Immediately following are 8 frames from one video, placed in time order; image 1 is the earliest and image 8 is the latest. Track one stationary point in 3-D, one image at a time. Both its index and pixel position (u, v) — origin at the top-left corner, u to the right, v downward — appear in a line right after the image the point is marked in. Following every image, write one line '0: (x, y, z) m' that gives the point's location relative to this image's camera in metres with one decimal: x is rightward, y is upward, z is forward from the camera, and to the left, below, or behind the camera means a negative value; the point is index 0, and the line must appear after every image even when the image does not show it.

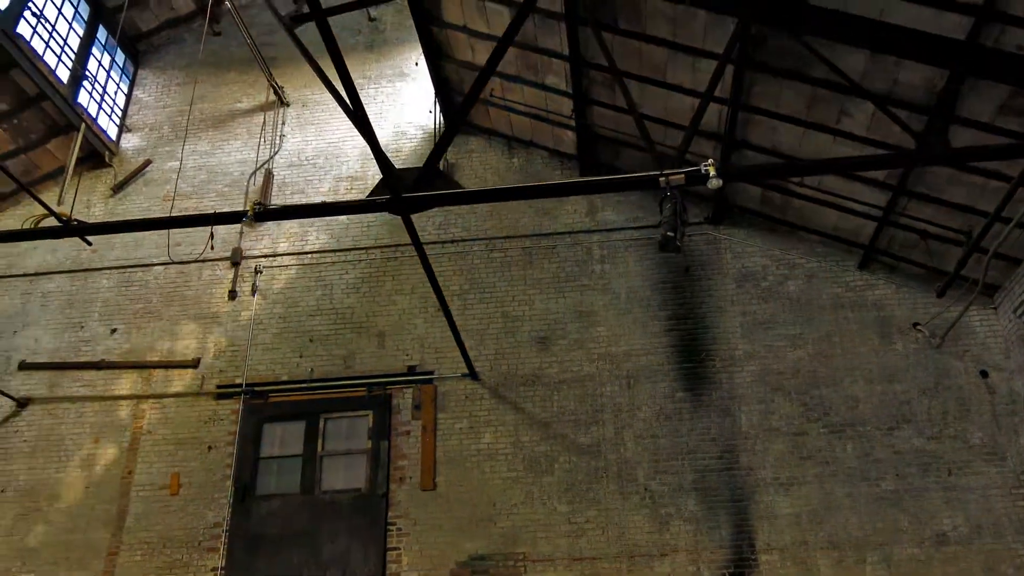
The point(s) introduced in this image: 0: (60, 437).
0: (-8.0, -2.6, +9.3) m
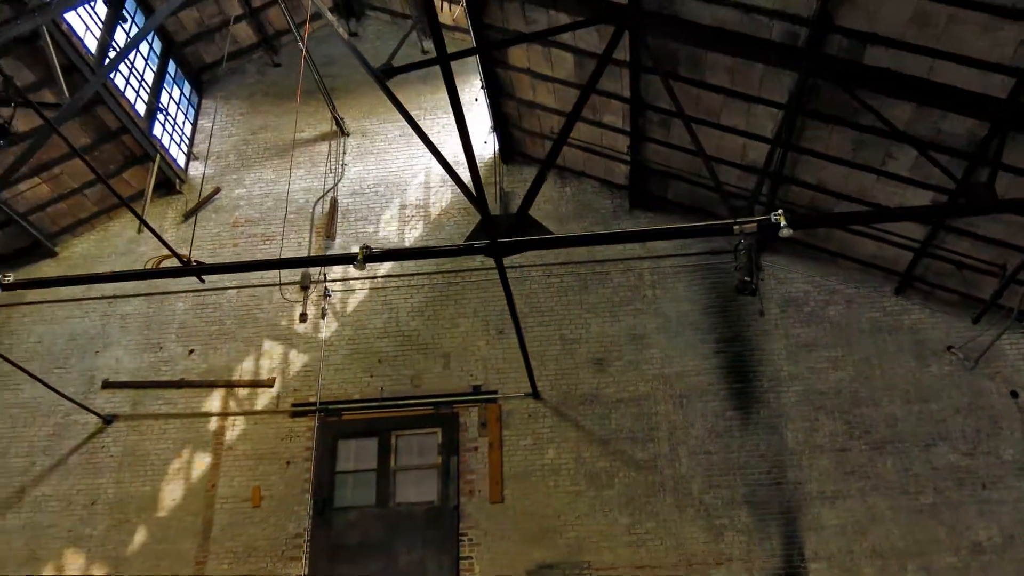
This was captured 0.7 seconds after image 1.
0: (-6.9, -3.1, +9.9) m
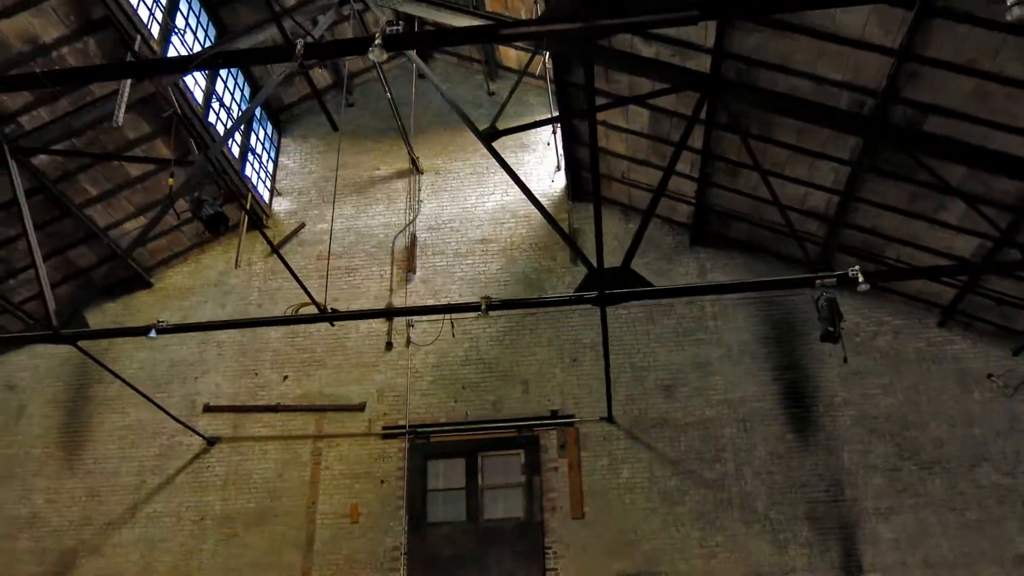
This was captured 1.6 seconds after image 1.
0: (-5.4, -3.8, +10.7) m
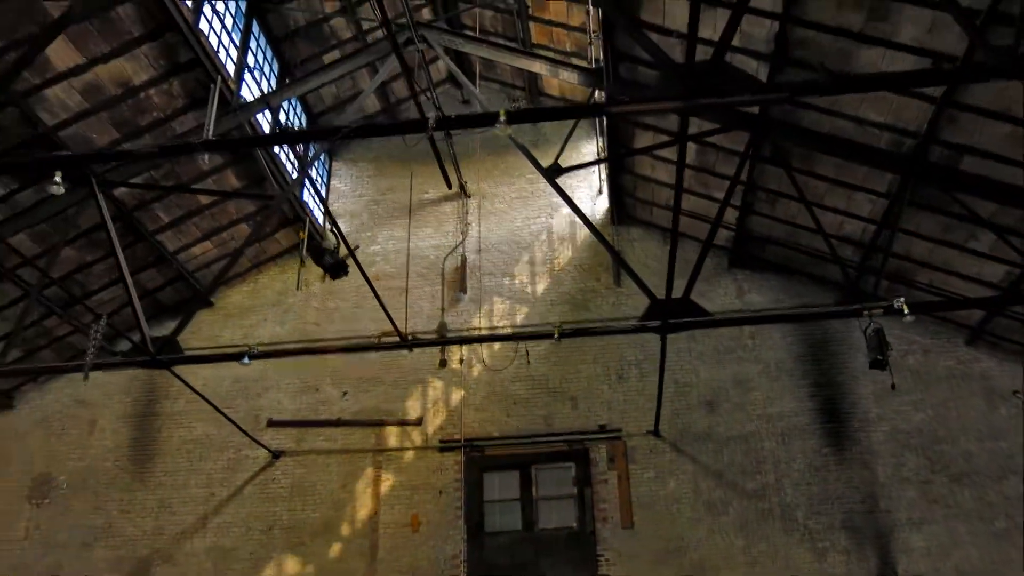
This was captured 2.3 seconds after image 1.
0: (-4.3, -4.2, +11.3) m
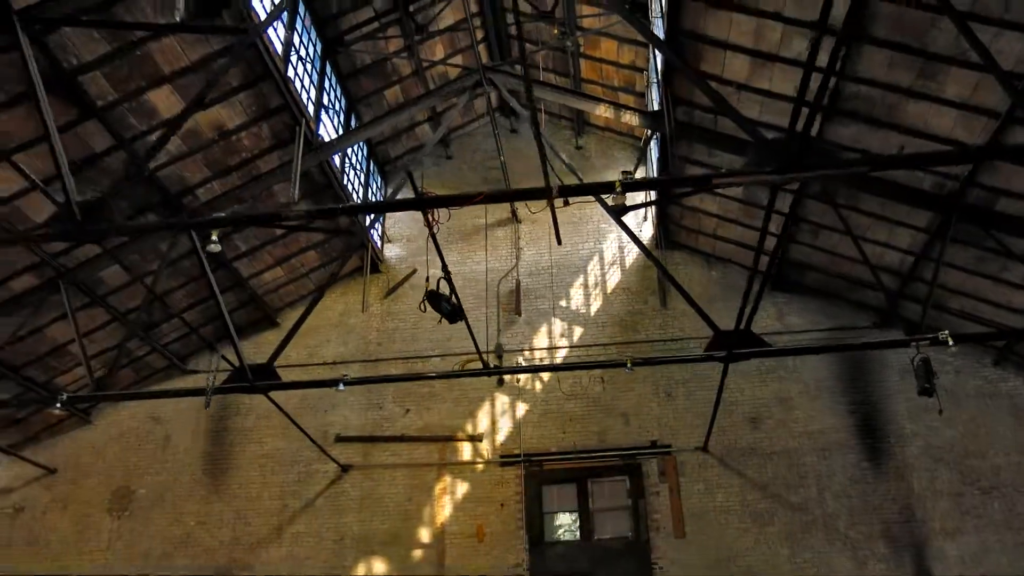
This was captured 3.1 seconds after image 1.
0: (-3.1, -4.8, +12.0) m
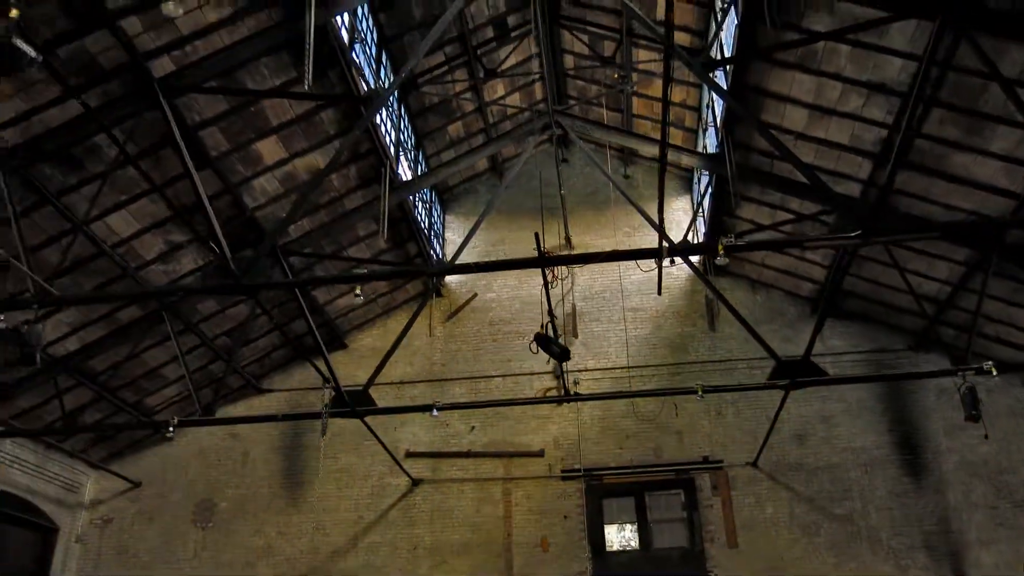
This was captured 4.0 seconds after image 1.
0: (-1.5, -5.4, +12.9) m
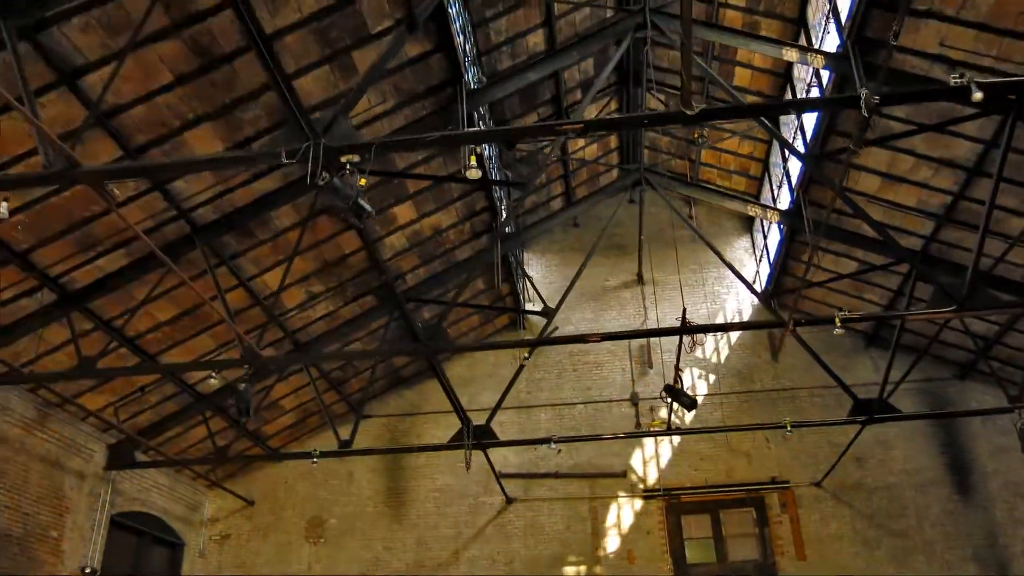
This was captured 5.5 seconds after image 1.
0: (+0.8, -6.4, +14.2) m
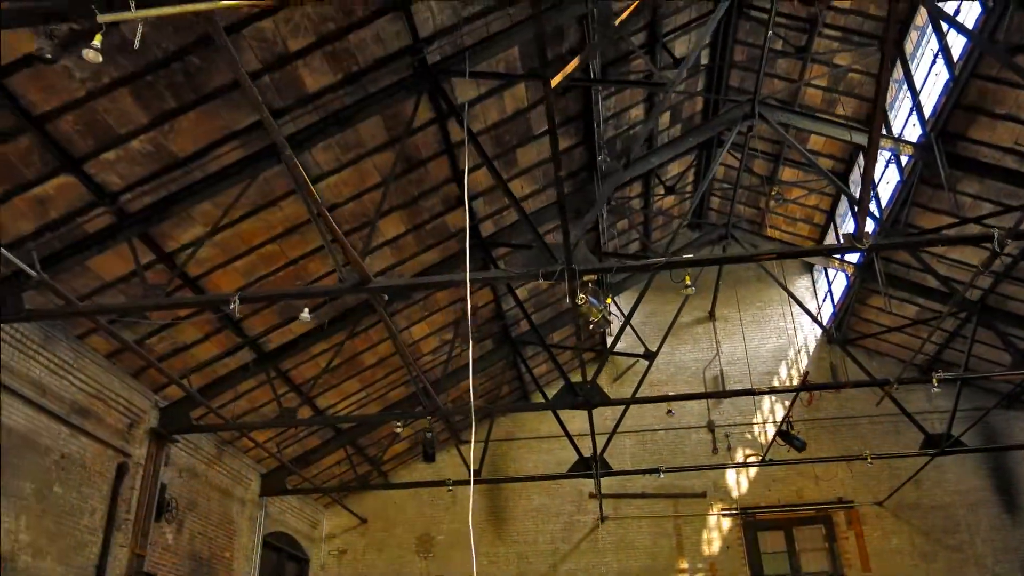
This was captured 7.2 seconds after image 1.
0: (+3.6, -7.7, +15.8) m
